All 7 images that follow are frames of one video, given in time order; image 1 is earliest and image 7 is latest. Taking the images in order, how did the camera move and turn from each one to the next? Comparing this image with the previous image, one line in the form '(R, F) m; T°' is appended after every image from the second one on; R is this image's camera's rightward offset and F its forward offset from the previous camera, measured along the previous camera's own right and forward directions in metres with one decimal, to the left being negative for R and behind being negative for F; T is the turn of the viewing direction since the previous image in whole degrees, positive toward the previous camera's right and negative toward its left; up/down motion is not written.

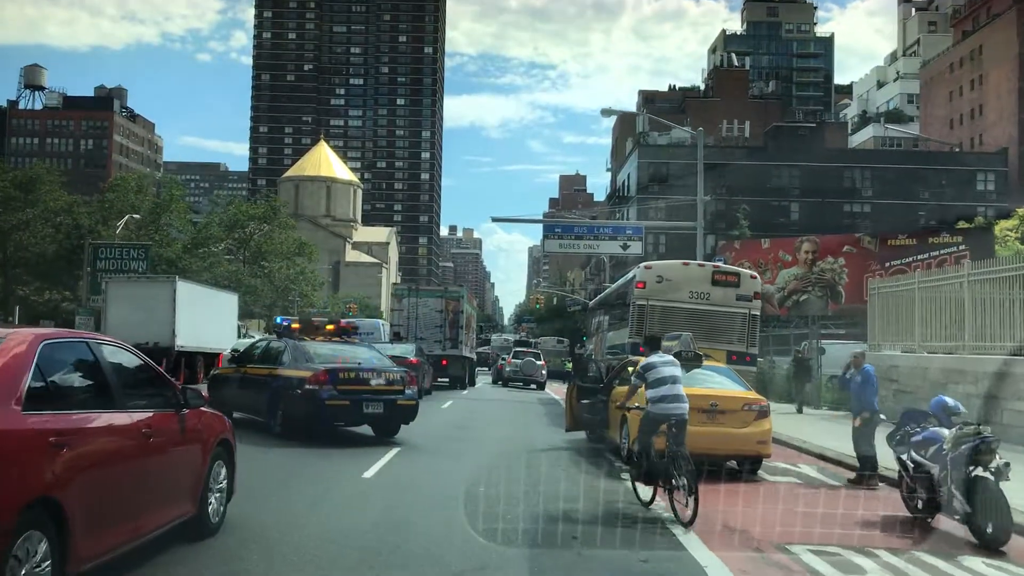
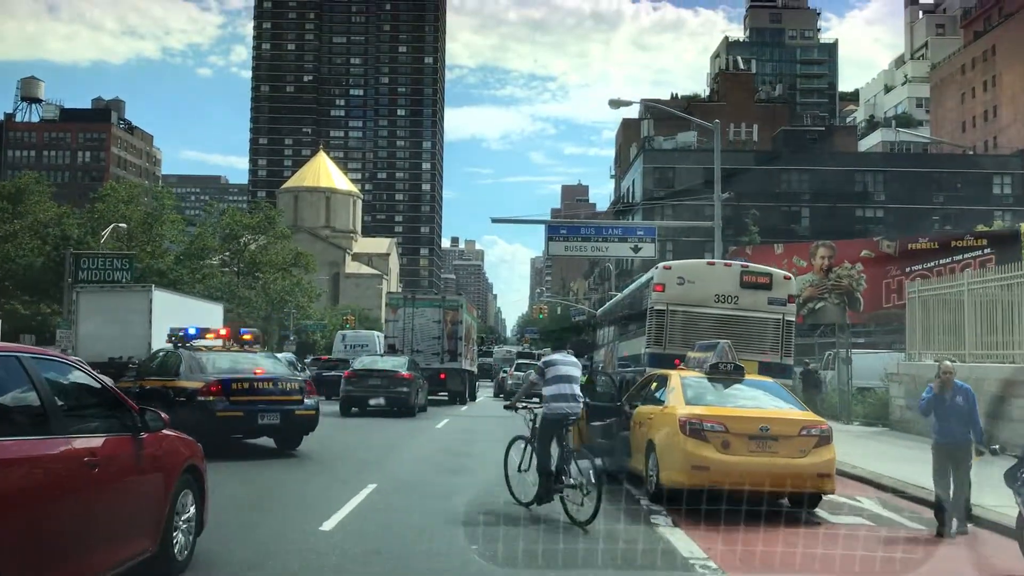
(0.0, +2.0) m; 0°
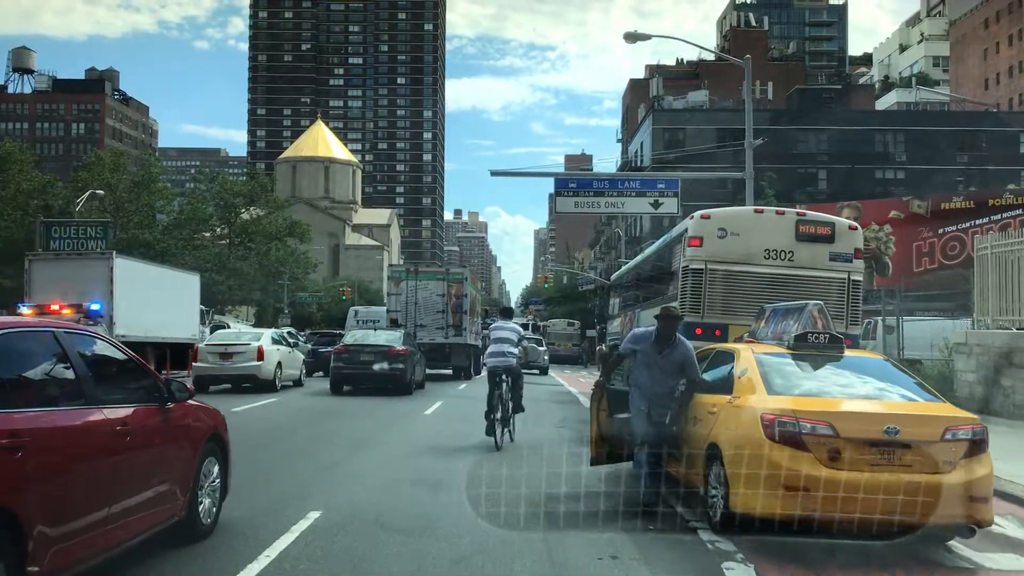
(0.0, +2.8) m; 0°
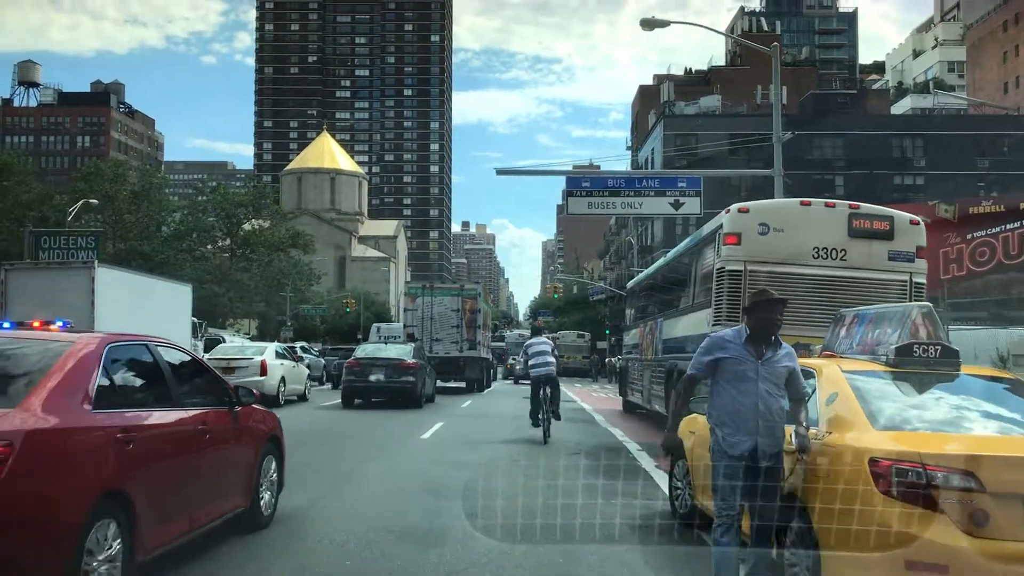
(0.0, +1.6) m; -1°
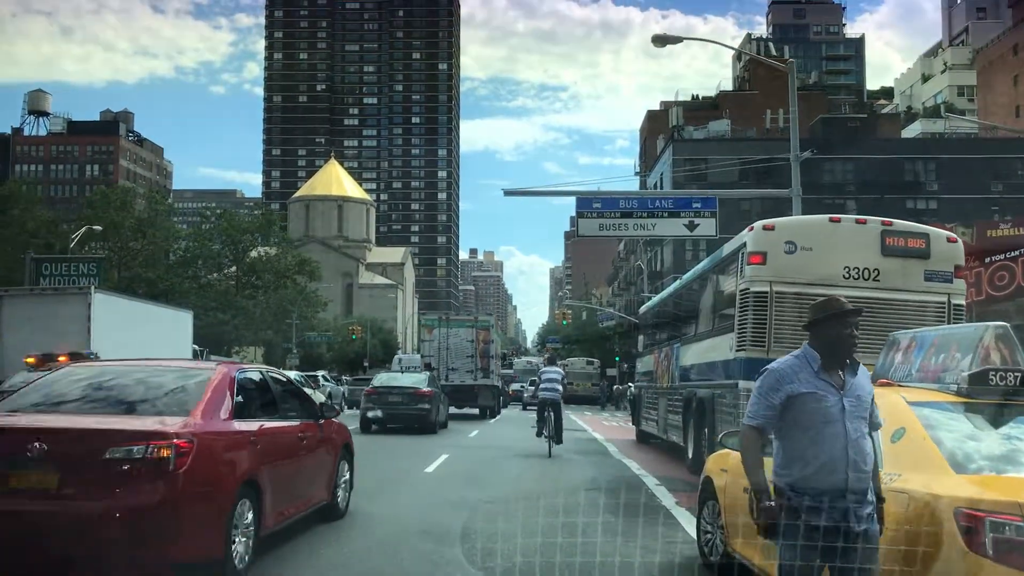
(0.0, +0.7) m; 0°
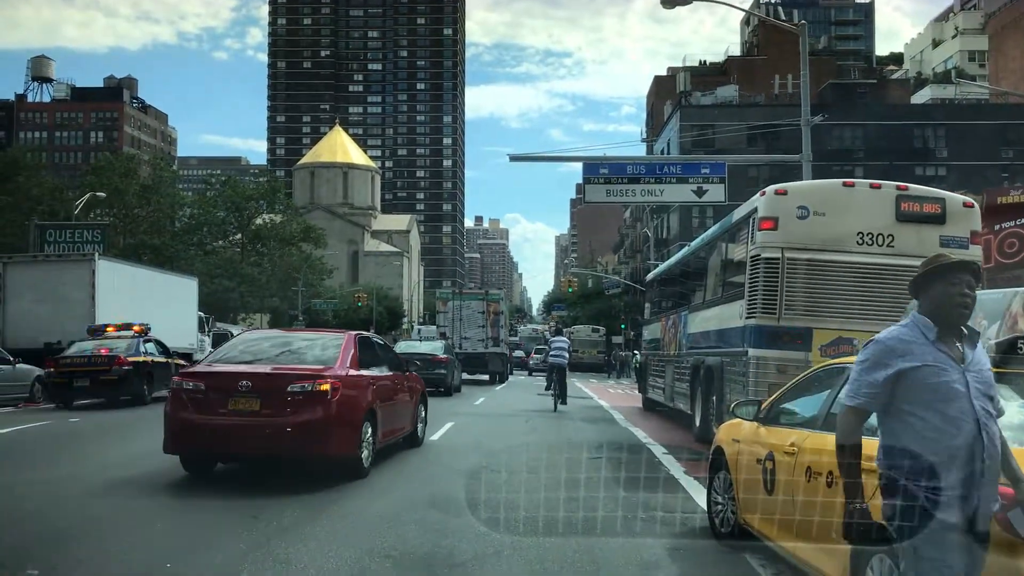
(0.0, +0.2) m; 0°
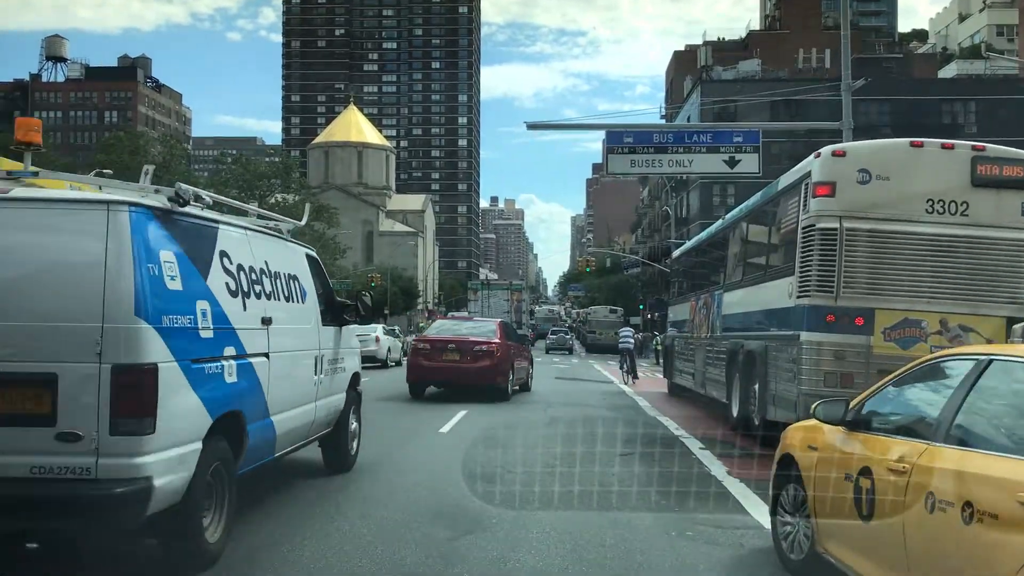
(0.0, +1.1) m; -1°
